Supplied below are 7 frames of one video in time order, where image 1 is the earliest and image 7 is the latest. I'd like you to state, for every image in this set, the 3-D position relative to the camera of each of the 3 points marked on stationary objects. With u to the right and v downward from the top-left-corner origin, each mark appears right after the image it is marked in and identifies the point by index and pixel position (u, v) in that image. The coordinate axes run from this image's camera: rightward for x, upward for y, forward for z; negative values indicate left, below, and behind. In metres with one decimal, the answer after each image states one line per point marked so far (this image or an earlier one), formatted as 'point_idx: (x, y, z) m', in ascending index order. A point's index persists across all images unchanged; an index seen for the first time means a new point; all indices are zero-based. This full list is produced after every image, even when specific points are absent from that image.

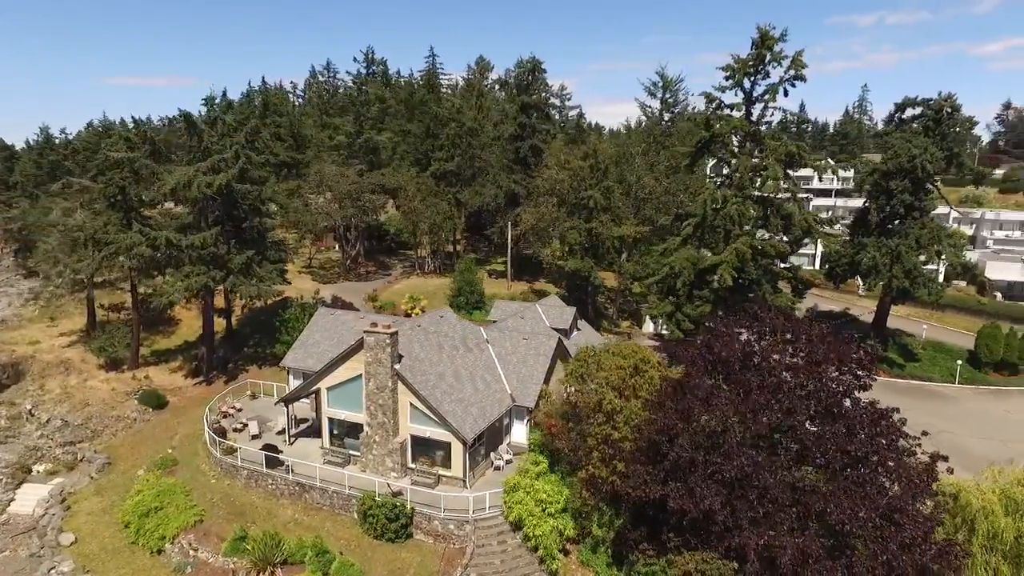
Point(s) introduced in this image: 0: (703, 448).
0: (+6.4, -5.2, +19.8) m
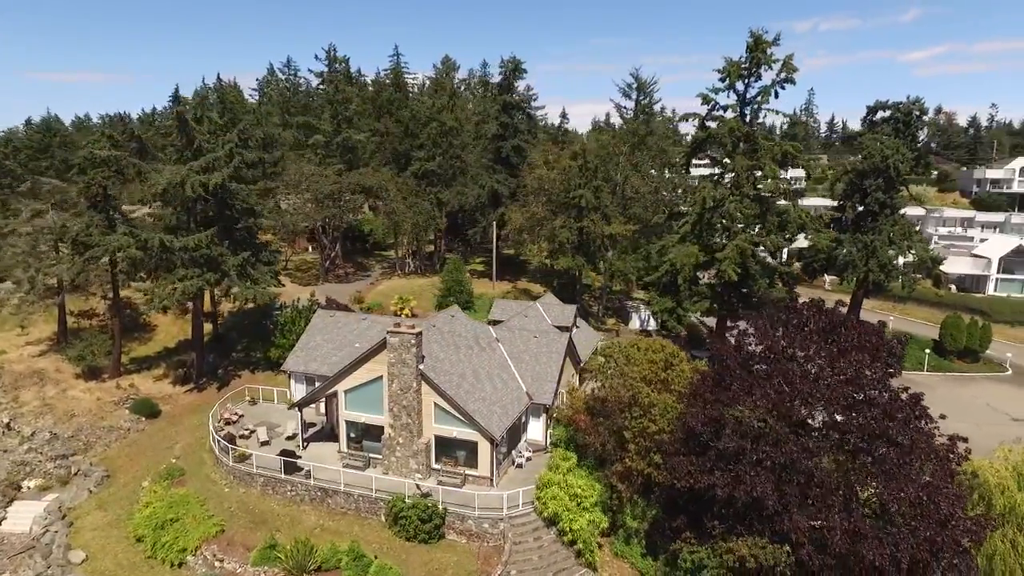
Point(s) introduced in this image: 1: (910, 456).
0: (+8.1, -5.0, +20.5) m
1: (+12.8, -5.4, +19.6) m
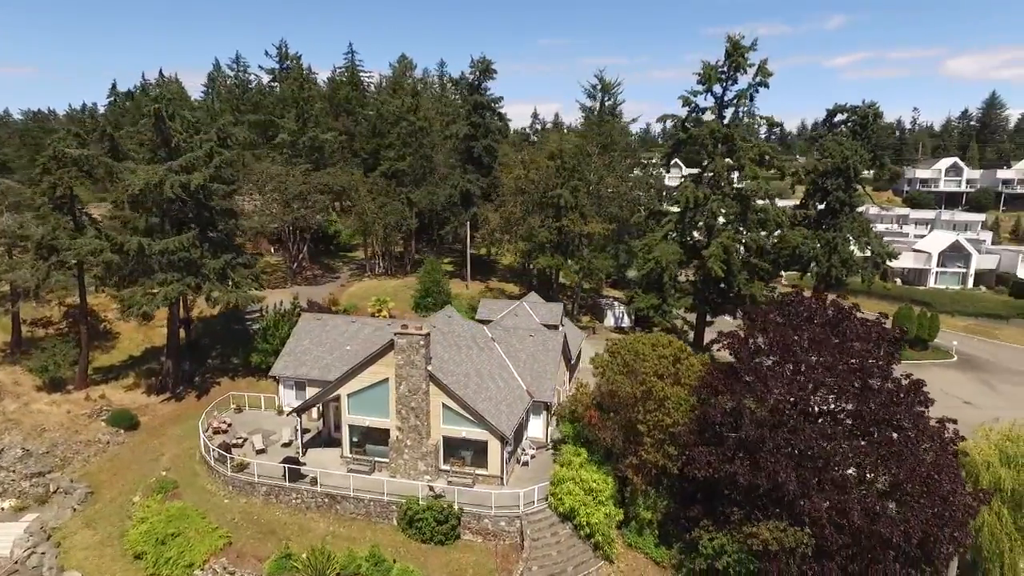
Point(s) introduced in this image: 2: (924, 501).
0: (+9.1, -4.8, +21.5) m
1: (+13.8, -5.2, +20.9) m
2: (+13.6, -7.0, +20.0) m
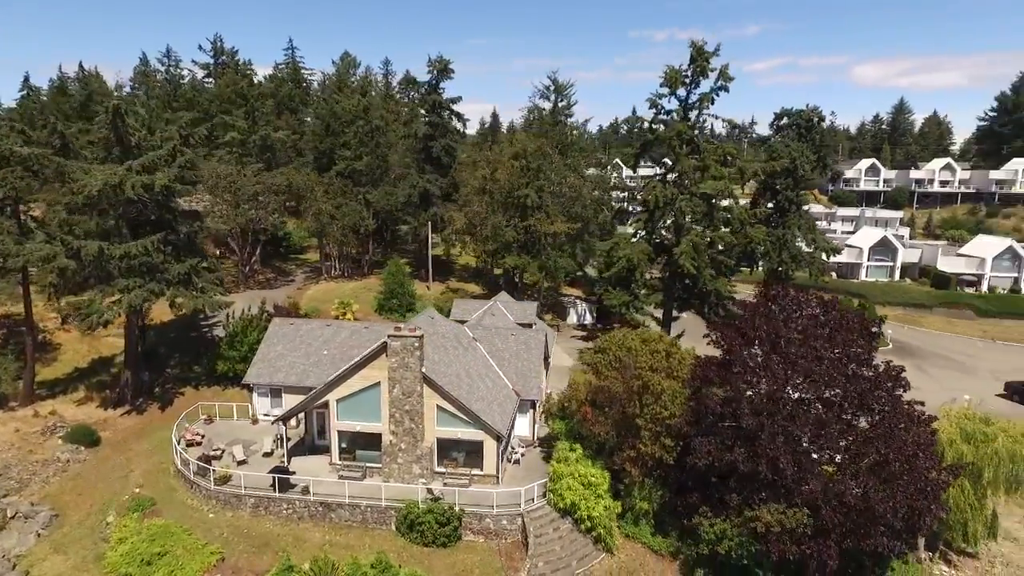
0: (+9.4, -4.6, +22.6) m
1: (+14.2, -4.9, +22.5) m
2: (+14.0, -6.7, +21.5) m
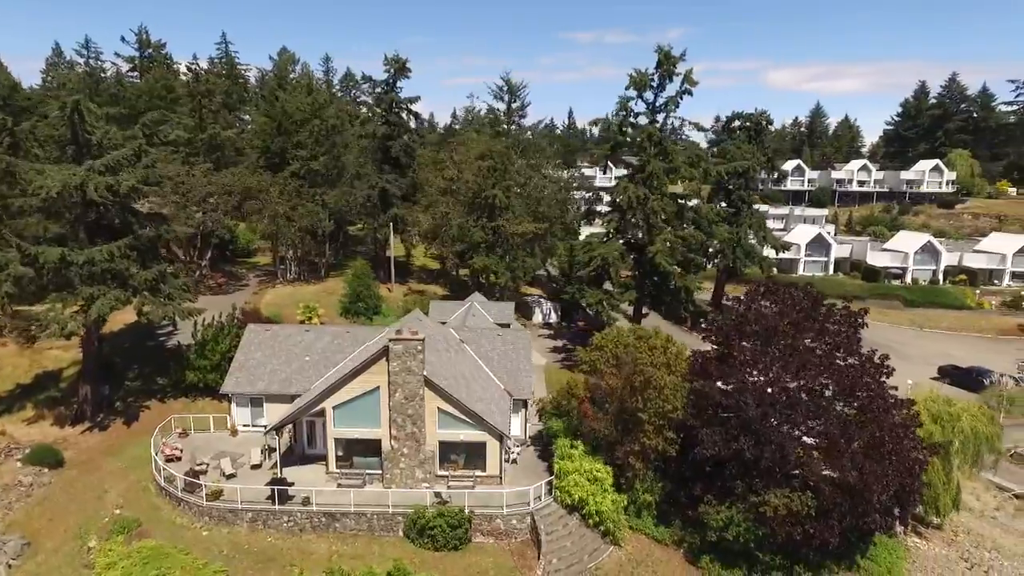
0: (+9.9, -4.5, +23.8) m
1: (+14.7, -4.7, +24.2) m
2: (+14.7, -6.4, +23.2) m
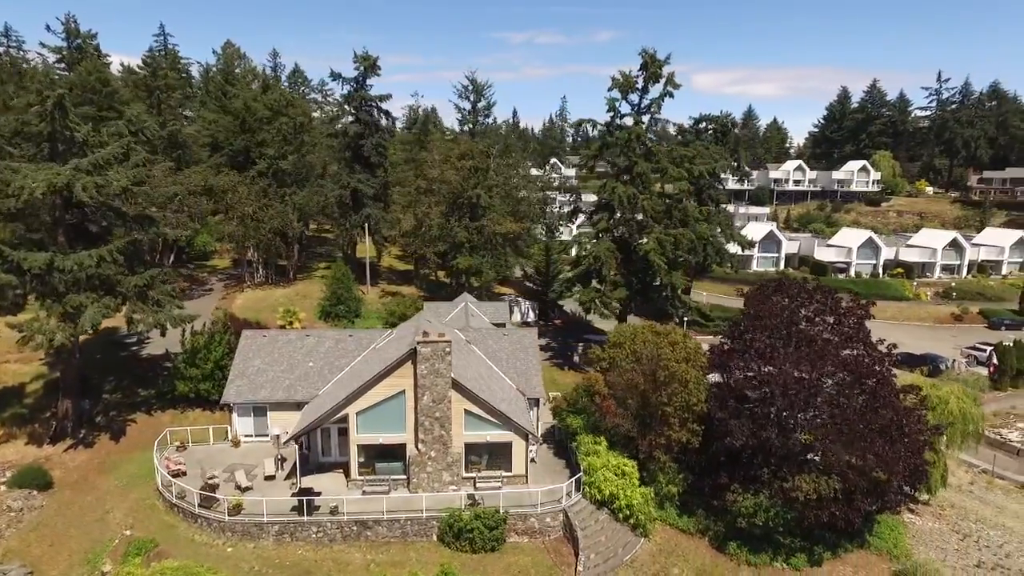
0: (+11.3, -4.3, +24.9) m
1: (+16.0, -4.4, +25.9) m
2: (+16.2, -6.2, +24.9) m
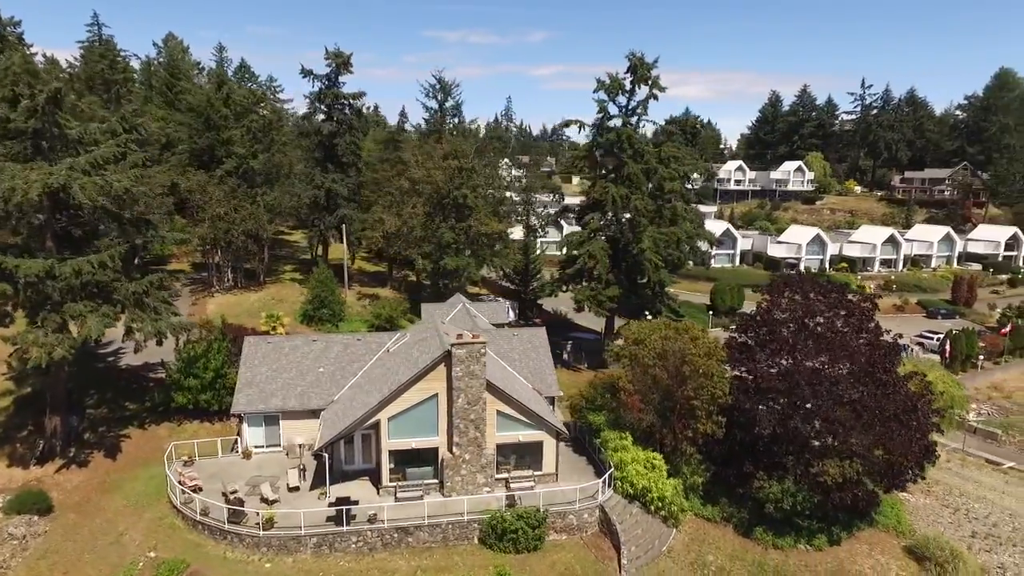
0: (+12.9, -4.1, +26.3) m
1: (+17.5, -4.1, +27.7) m
2: (+17.7, -5.9, +26.7) m
